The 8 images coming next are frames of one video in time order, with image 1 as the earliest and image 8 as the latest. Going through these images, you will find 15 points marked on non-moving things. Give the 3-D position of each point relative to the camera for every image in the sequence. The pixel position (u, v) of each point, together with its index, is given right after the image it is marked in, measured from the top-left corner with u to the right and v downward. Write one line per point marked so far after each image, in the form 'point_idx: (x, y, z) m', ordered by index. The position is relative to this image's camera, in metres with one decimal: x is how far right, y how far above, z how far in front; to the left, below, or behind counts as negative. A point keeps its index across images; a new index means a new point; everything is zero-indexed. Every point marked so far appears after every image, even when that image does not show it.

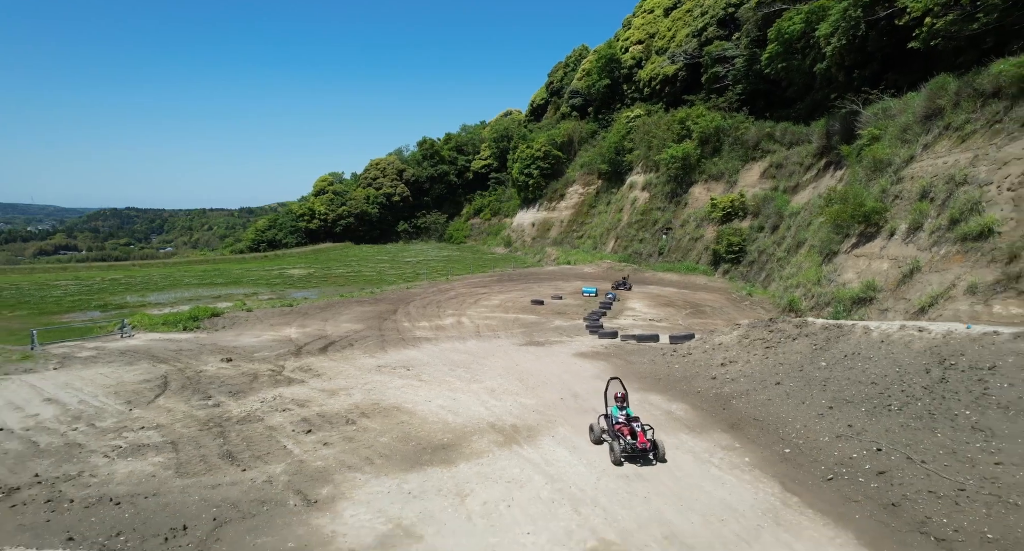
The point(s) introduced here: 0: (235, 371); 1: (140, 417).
0: (-7.7, -2.5, +15.4) m
1: (-7.4, -2.7, +11.1) m
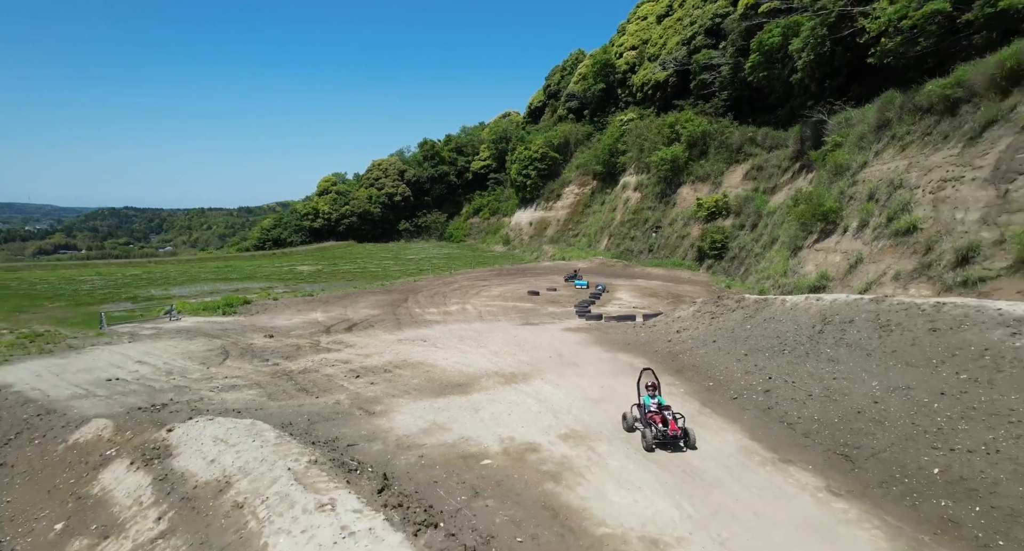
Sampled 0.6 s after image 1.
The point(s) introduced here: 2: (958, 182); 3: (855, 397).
0: (-7.7, -2.1, +18.5) m
1: (-7.4, -2.4, +14.2) m
2: (+14.0, +2.9, +17.0) m
3: (+5.4, -1.9, +8.7) m
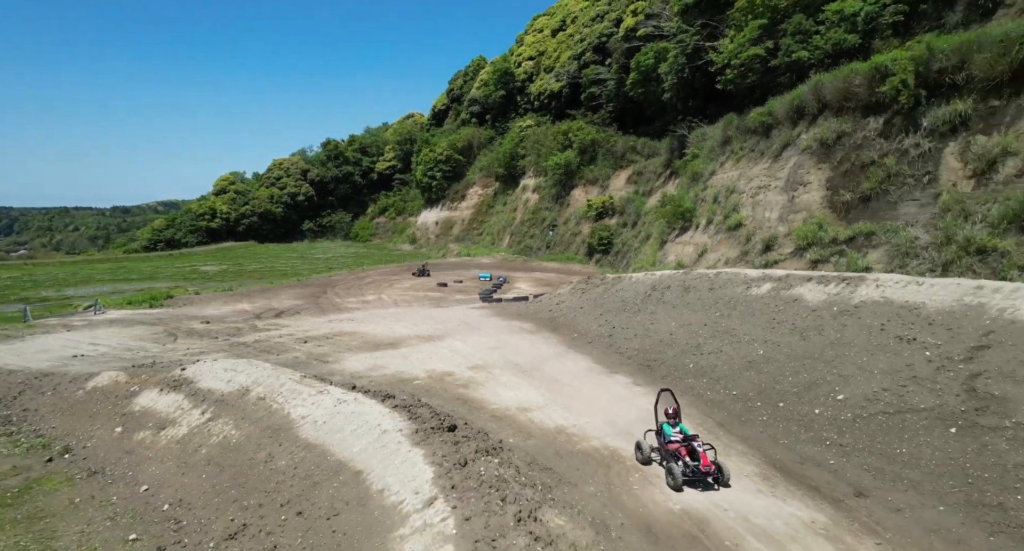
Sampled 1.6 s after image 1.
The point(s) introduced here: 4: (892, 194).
0: (-11.0, -1.8, +20.9) m
1: (-10.0, -2.0, +16.6) m
2: (+10.5, +3.6, +23.0) m
3: (+3.5, -1.3, +13.4) m
4: (+12.3, +2.6, +17.7) m
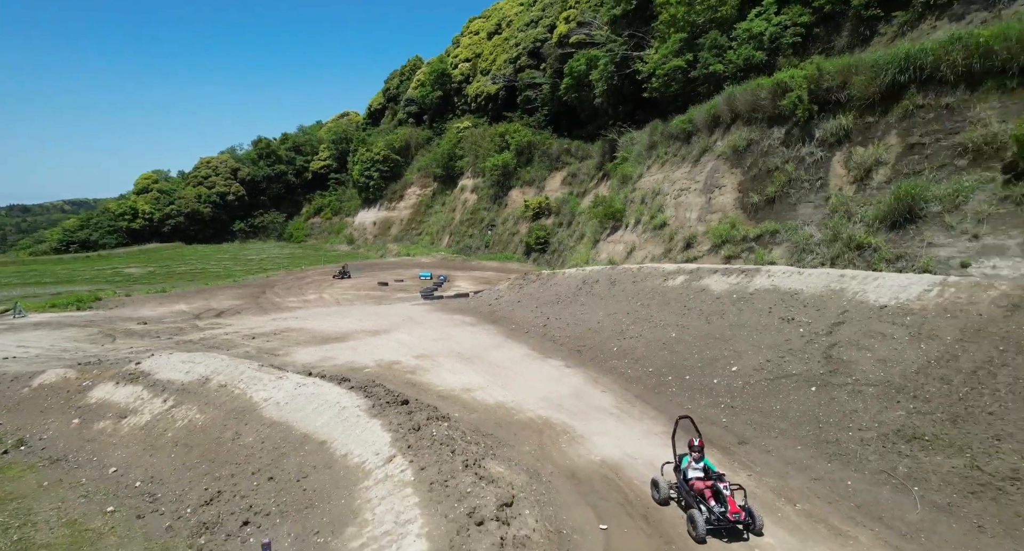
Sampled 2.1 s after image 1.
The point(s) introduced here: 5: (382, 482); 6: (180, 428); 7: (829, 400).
0: (-13.3, -1.8, +20.7) m
1: (-11.8, -2.0, +16.6) m
2: (+7.9, +3.8, +25.2) m
3: (+2.0, -1.2, +14.9) m
4: (+10.2, +2.8, +20.1) m
5: (-1.5, -2.4, +6.6) m
6: (-5.4, -2.4, +9.1) m
7: (+4.8, -1.8, +8.2) m
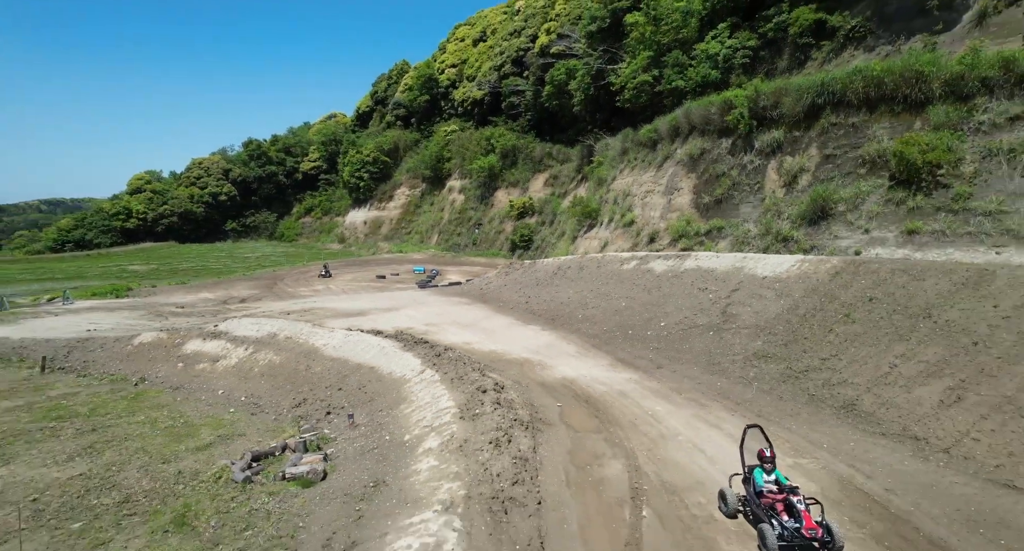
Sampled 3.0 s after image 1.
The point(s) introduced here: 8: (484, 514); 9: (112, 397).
0: (-13.8, -1.4, +24.1) m
1: (-12.2, -1.6, +20.1) m
2: (+7.2, +4.3, +29.1) m
3: (+1.6, -0.7, +18.7) m
4: (+9.7, +3.3, +24.1) m
5: (-1.7, -2.0, +10.3) m
6: (-5.7, -2.0, +12.7) m
7: (+4.5, -1.3, +12.1) m
8: (-0.3, -2.4, +5.8) m
9: (-8.6, -2.5, +11.9) m
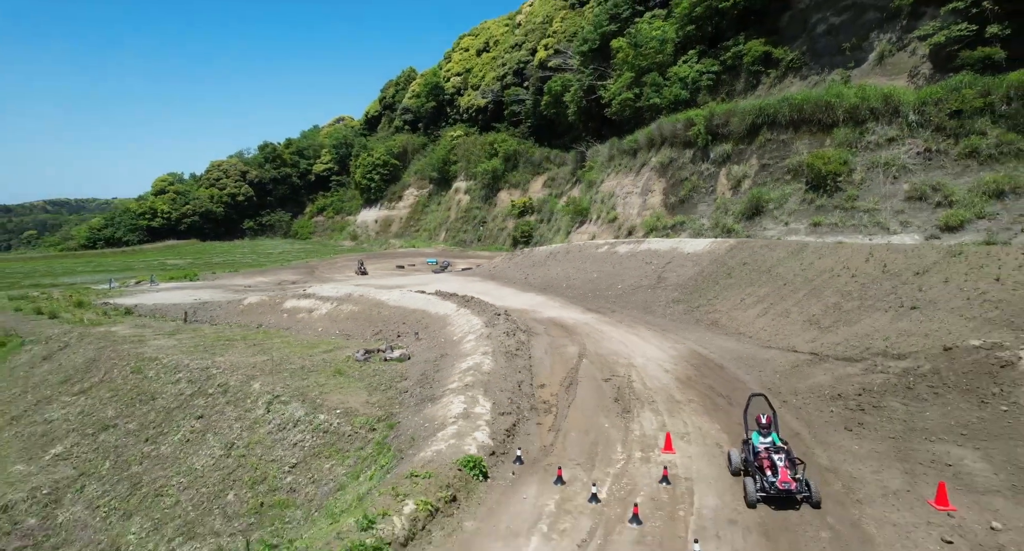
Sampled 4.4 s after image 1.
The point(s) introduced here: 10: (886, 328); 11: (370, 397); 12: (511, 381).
0: (-13.7, -0.6, +30.1) m
1: (-12.1, -0.8, +26.1) m
2: (+7.3, +5.1, +35.1) m
3: (+1.7, +0.1, +24.7) m
4: (+9.8, +4.1, +30.1) m
5: (-1.6, -1.2, +16.3) m
6: (-5.6, -1.2, +18.8) m
7: (+4.6, -0.5, +18.1) m
8: (-0.2, -1.7, +11.8) m
9: (-8.5, -1.7, +17.9) m
10: (+7.3, -1.0, +11.0) m
11: (-2.8, -2.3, +10.9) m
12: (0.0, -1.9, +10.2) m
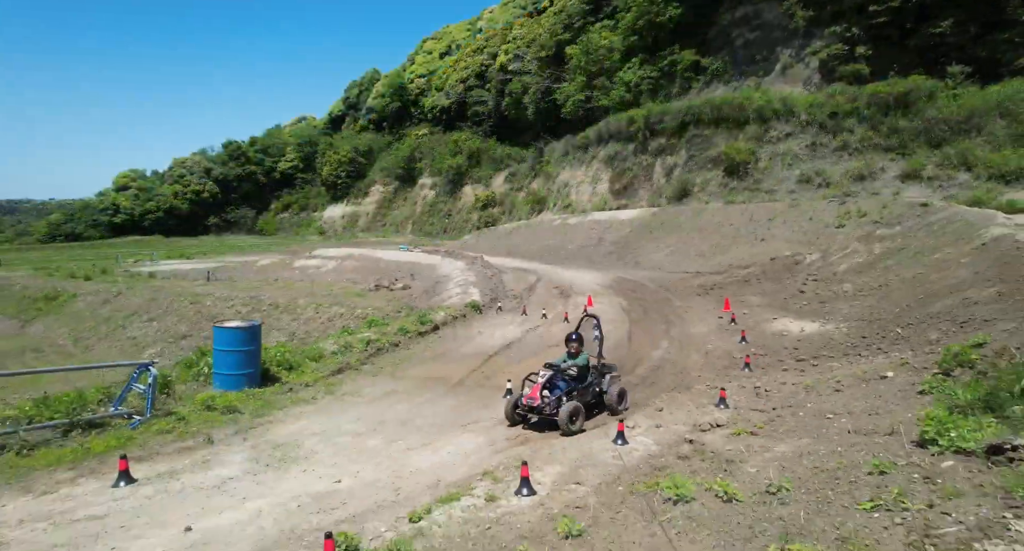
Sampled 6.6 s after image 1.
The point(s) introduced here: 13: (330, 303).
0: (-15.6, +0.8, +33.8) m
1: (-13.8, +0.6, +29.9) m
2: (+4.9, +6.6, +40.2) m
3: (+0.1, +1.6, +29.4) m
4: (+7.7, +5.7, +35.4) m
5: (-2.6, +0.4, +20.9) m
6: (-6.7, +0.3, +23.0) m
7: (+3.5, +1.1, +23.0) m
8: (-0.9, -0.1, +16.4) m
9: (-9.6, -0.2, +21.9) m
10: (+6.6, +0.7, +16.1) m
11: (-3.4, -0.7, +15.3) m
12: (-0.6, -0.3, +14.9) m
13: (-5.1, -0.8, +15.6) m
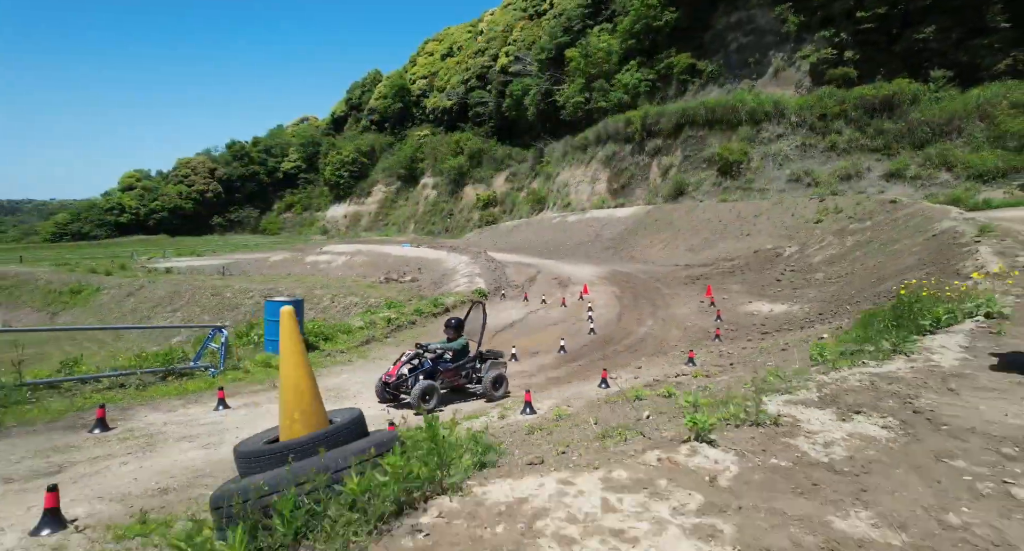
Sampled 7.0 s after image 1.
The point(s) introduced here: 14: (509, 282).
0: (-15.6, +1.0, +34.9) m
1: (-13.7, +0.8, +31.0) m
2: (+5.0, +6.8, +41.4) m
3: (+0.2, +1.9, +30.6) m
4: (+7.8, +5.9, +36.6) m
5: (-2.6, +0.6, +22.0) m
6: (-6.7, +0.5, +24.1) m
7: (+3.5, +1.3, +24.2) m
8: (-0.8, +0.1, +17.6) m
9: (-9.5, 0.0, +23.1) m
10: (+6.7, +0.9, +17.2) m
11: (-3.4, -0.5, +16.5) m
12: (-0.5, -0.1, +16.0) m
13: (-5.0, -0.6, +16.7) m
14: (-0.1, -0.2, +15.9) m
